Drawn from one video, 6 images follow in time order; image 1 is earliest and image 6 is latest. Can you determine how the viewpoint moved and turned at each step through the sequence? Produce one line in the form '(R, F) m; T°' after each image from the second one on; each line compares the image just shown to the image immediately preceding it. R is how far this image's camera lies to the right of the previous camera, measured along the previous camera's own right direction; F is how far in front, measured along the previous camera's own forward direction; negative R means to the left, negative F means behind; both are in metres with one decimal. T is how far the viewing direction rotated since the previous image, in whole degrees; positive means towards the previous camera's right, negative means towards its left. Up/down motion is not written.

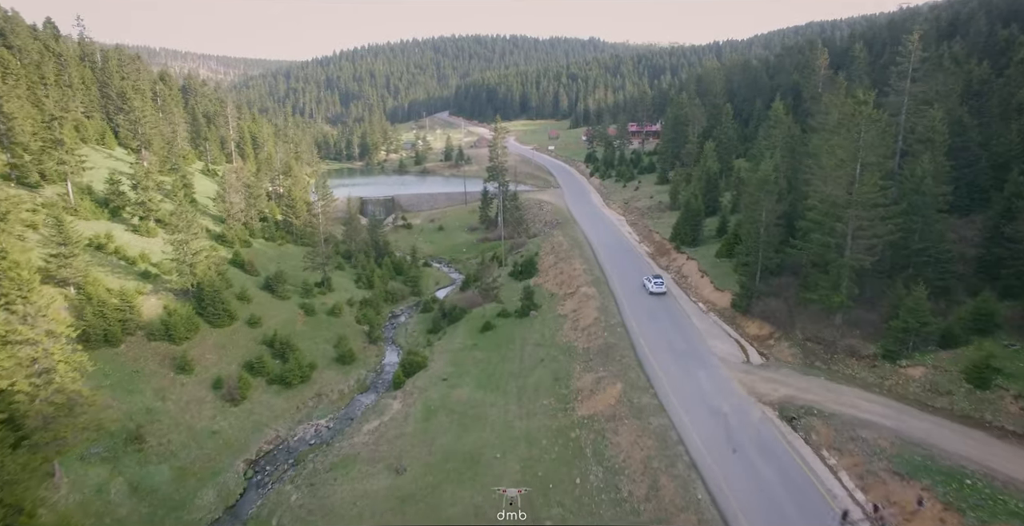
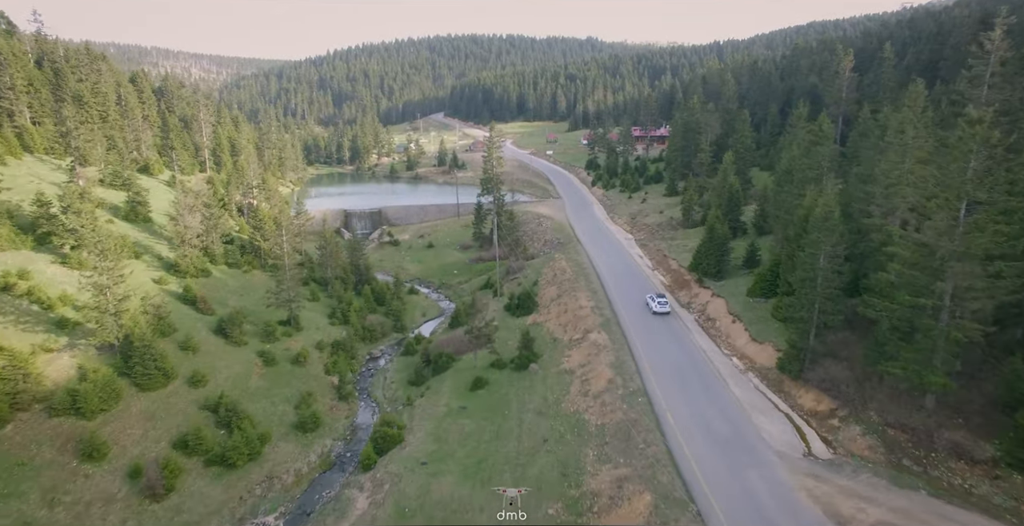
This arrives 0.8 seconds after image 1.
(+0.1, +6.6) m; 0°
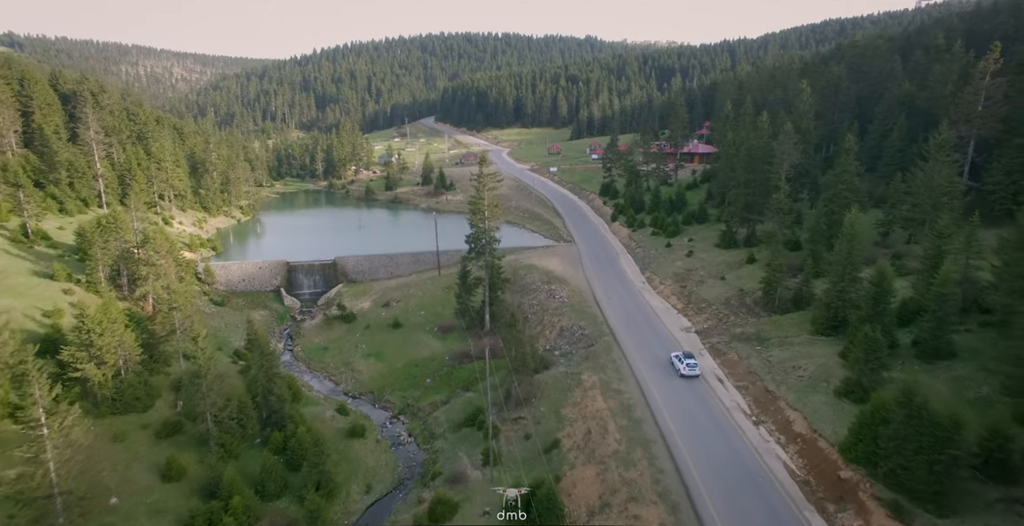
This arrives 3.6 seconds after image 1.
(-0.3, +20.9) m; 0°
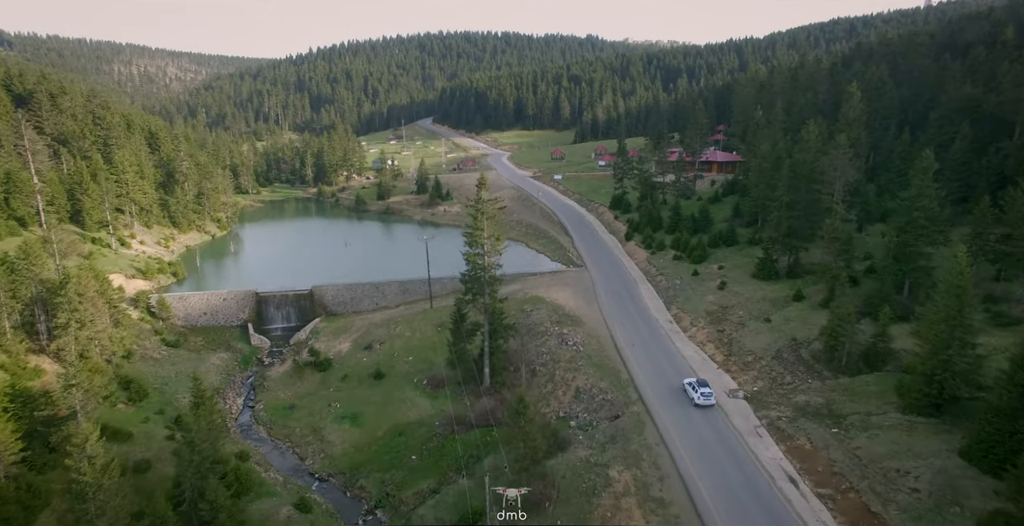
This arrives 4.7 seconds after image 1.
(-0.4, +8.2) m; 0°
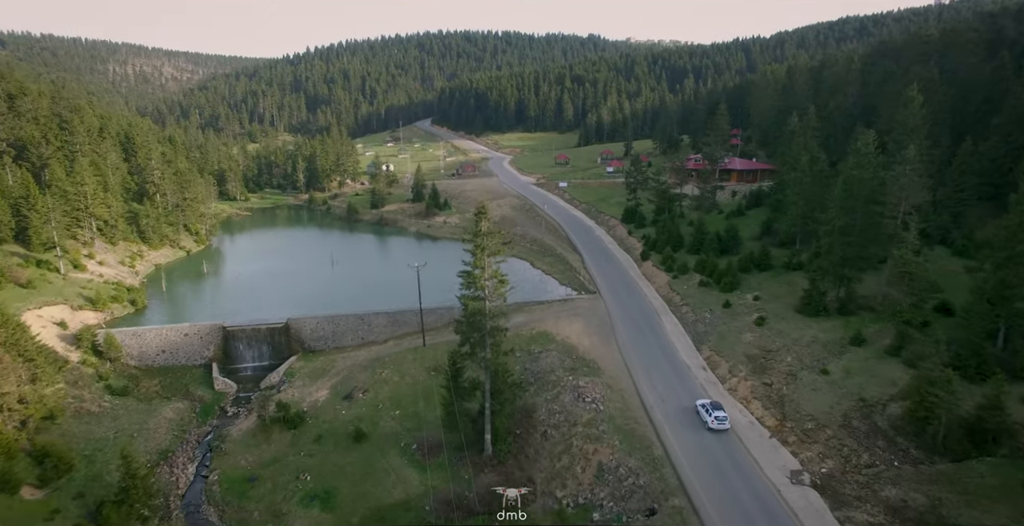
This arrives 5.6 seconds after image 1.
(-0.4, +7.0) m; 0°
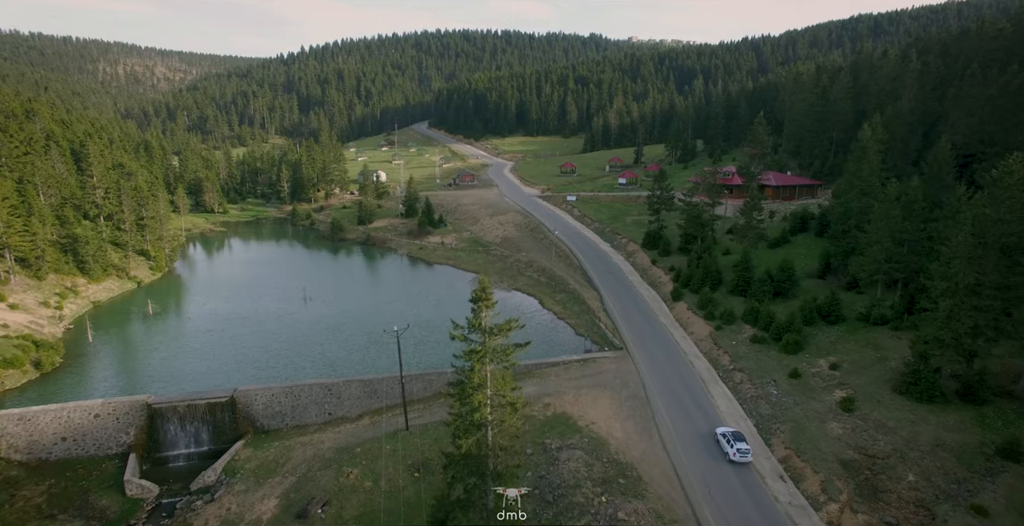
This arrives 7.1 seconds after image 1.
(-0.5, +10.6) m; 0°
